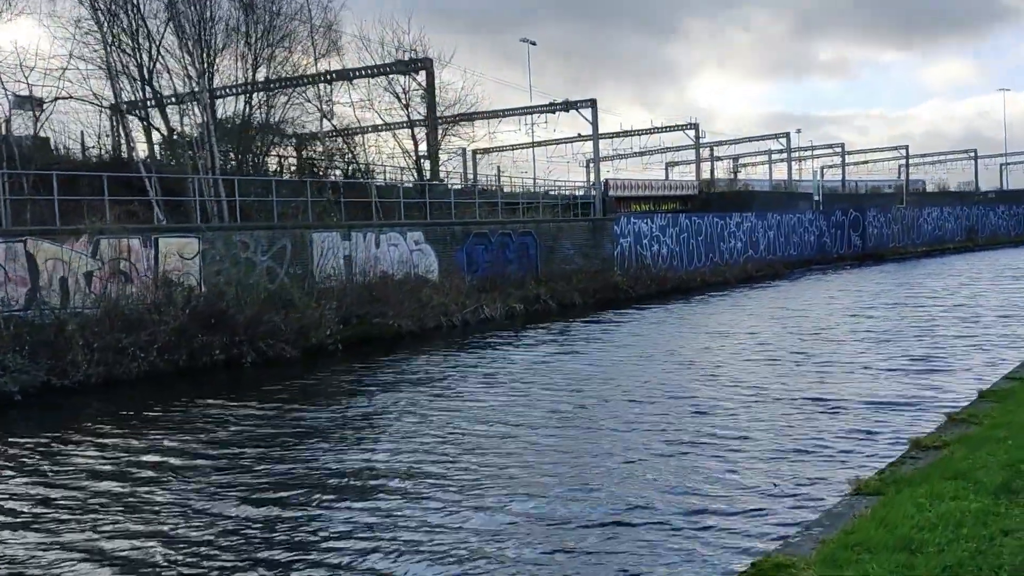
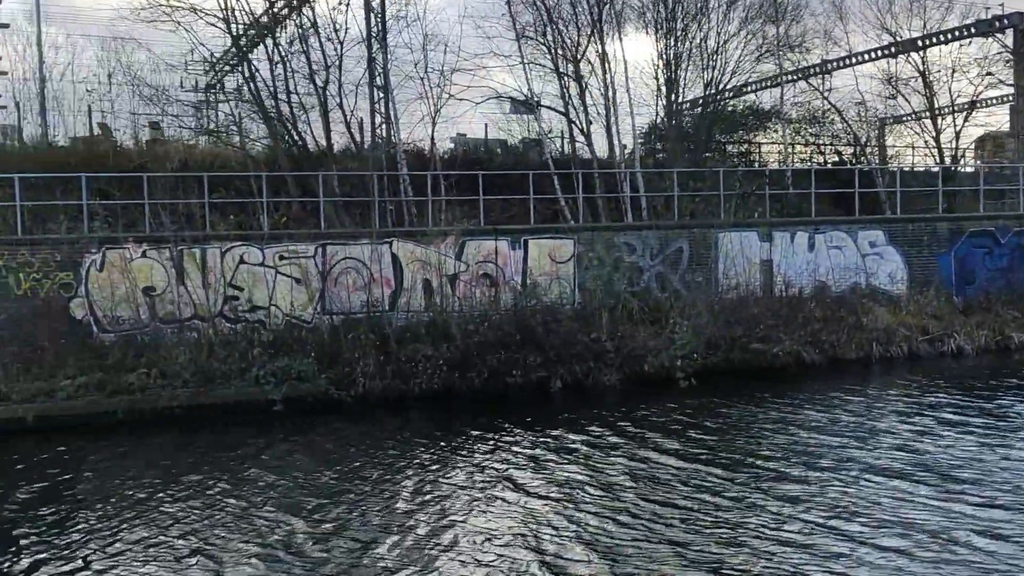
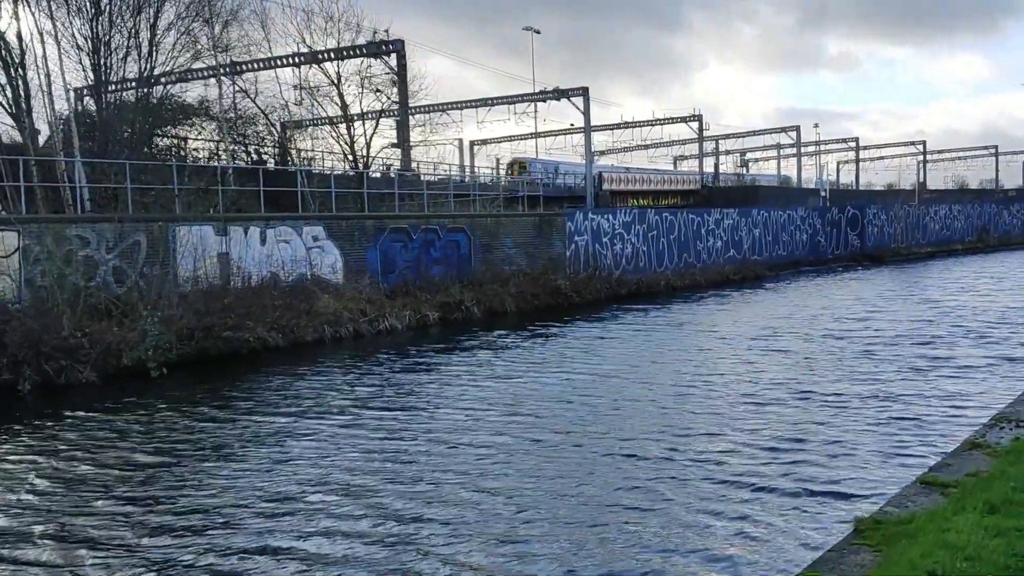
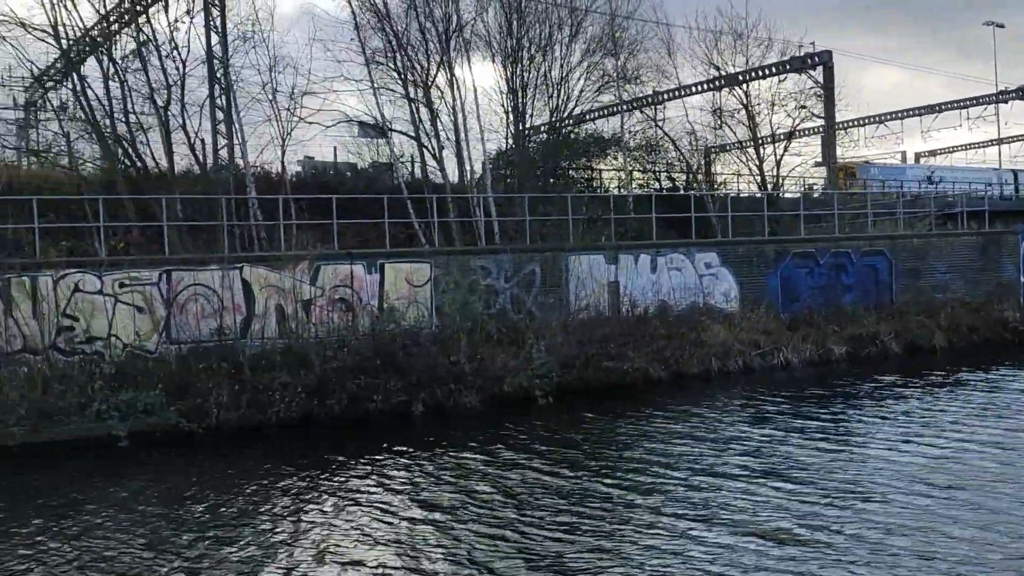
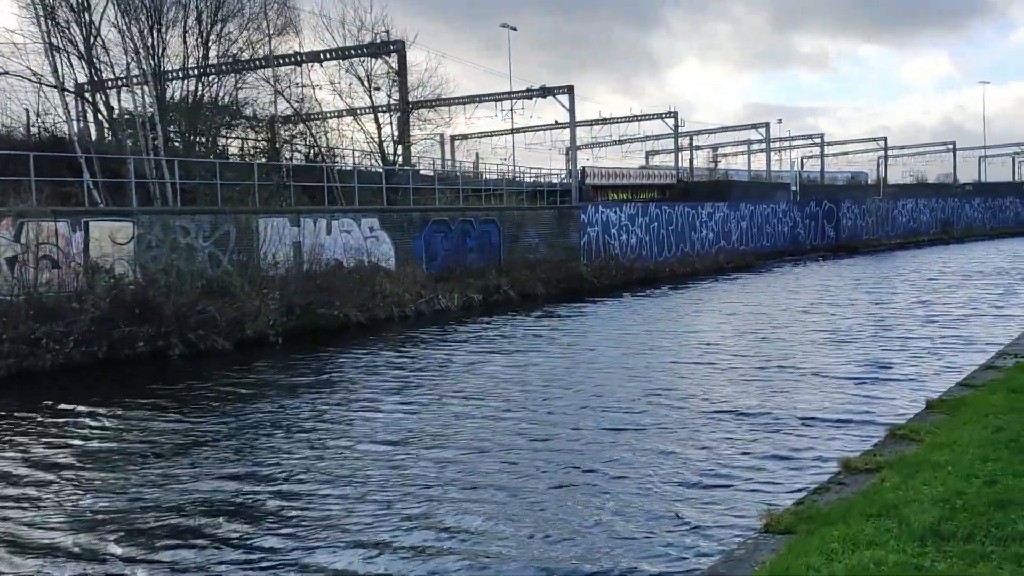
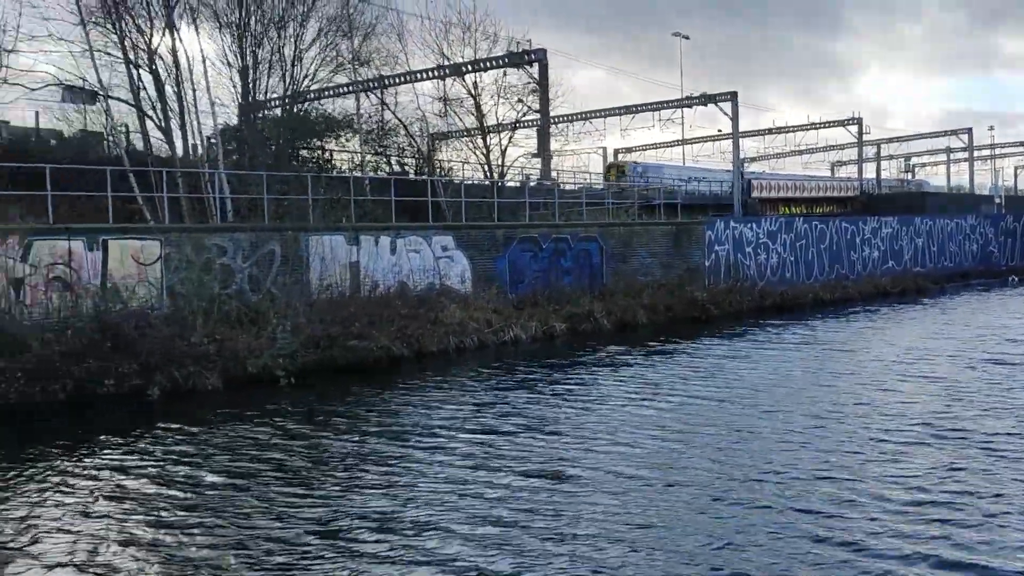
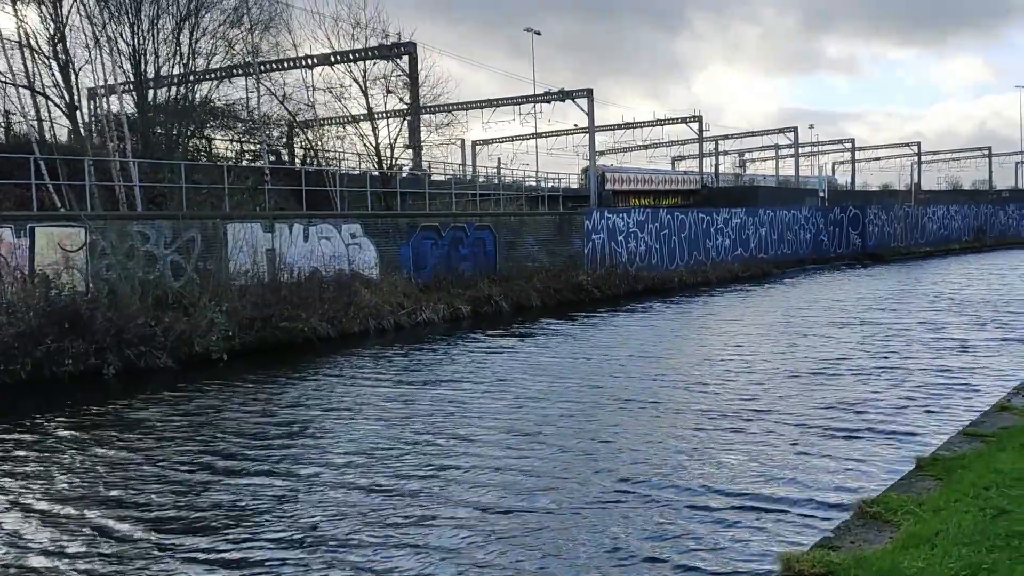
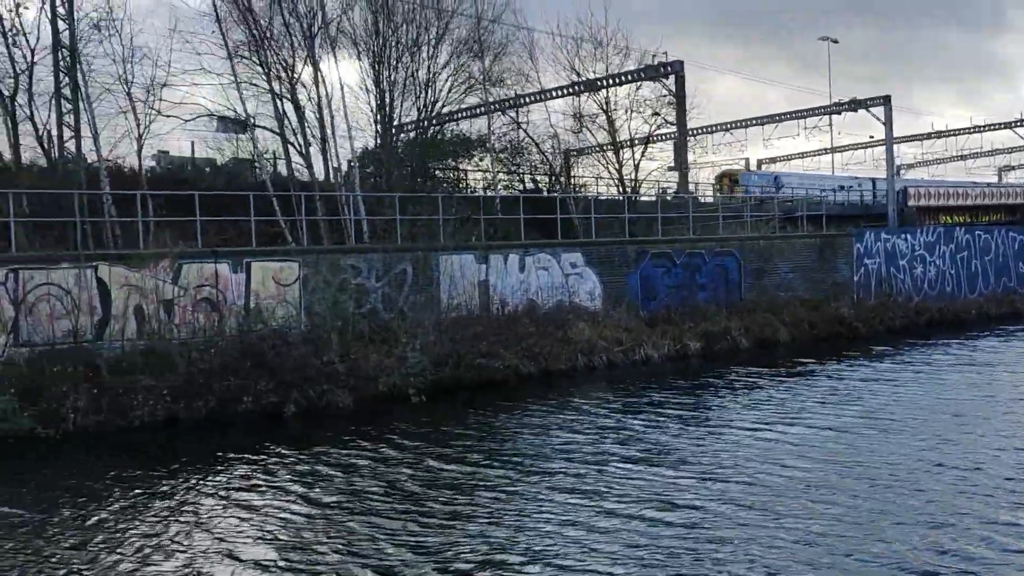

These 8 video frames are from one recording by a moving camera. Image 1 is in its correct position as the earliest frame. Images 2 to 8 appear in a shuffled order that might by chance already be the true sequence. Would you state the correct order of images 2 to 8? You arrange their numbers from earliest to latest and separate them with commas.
5, 7, 3, 6, 8, 4, 2
